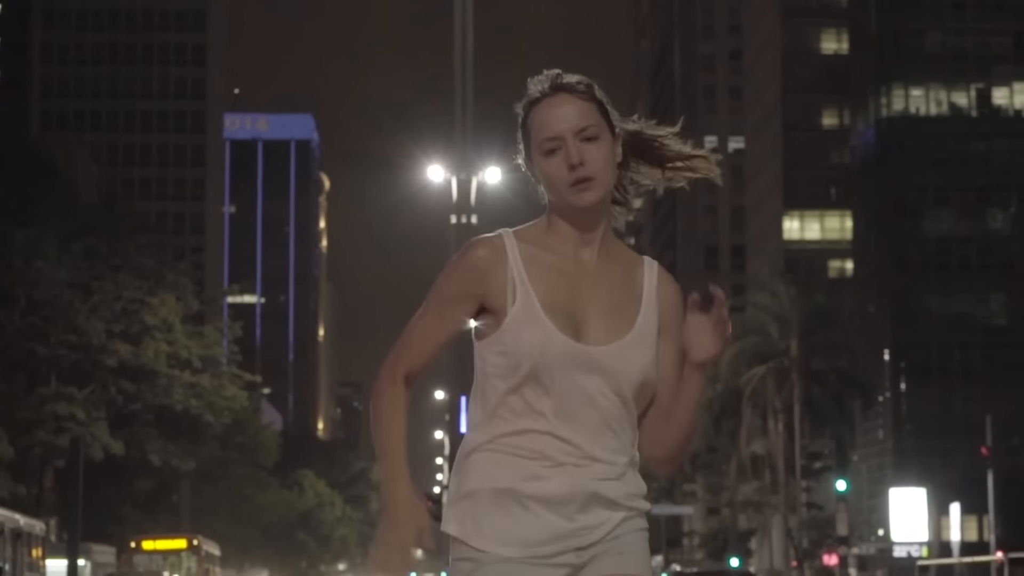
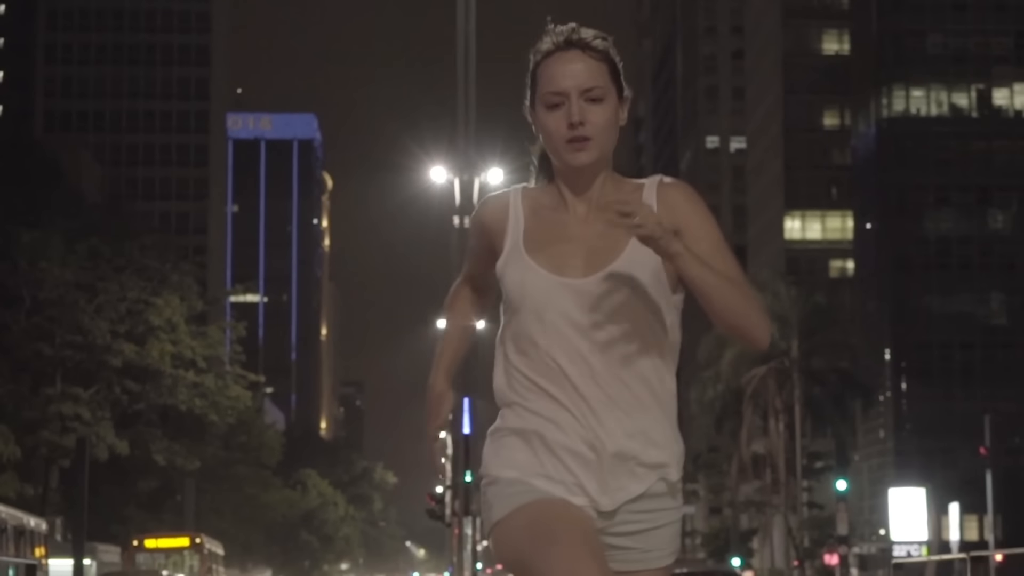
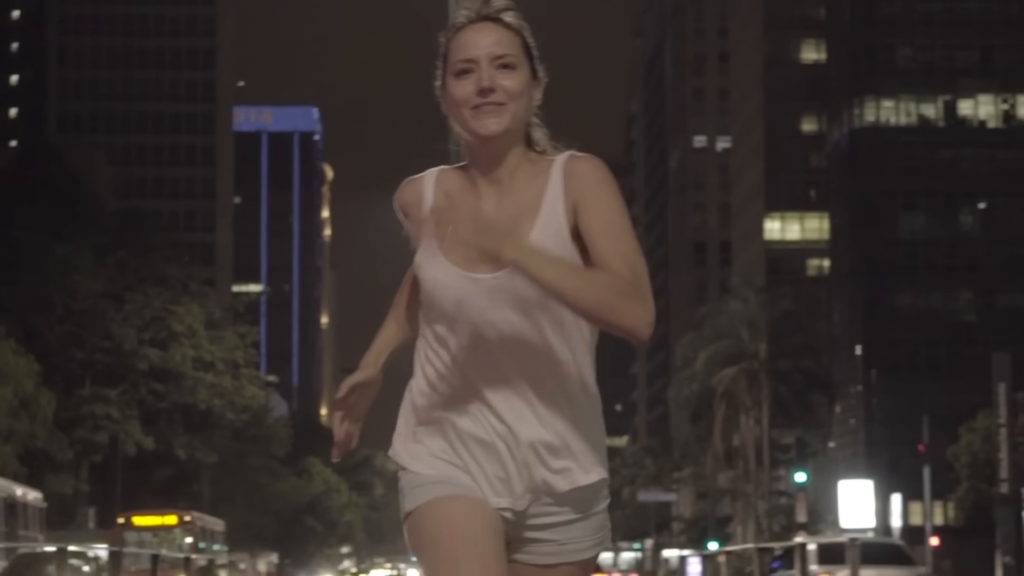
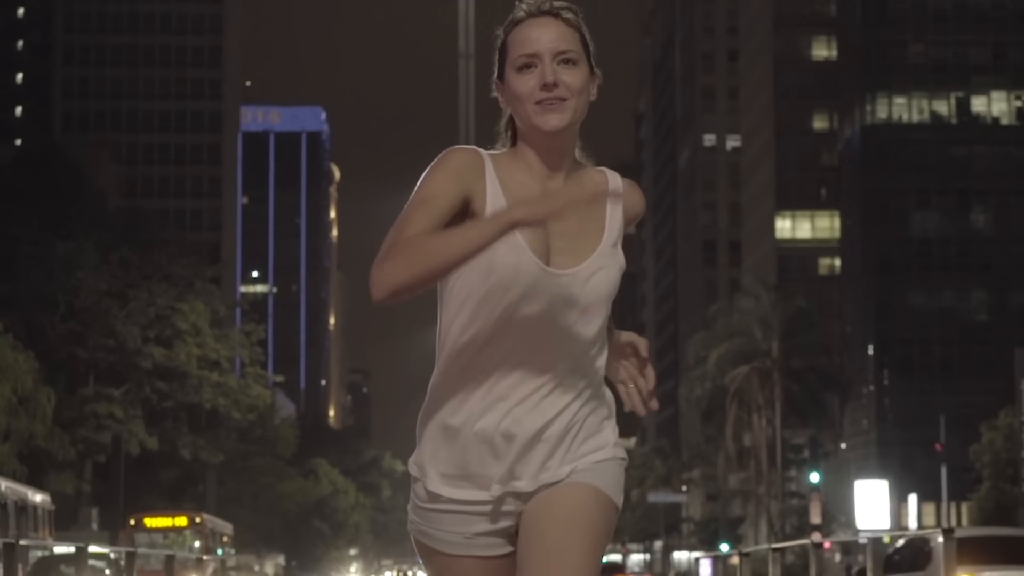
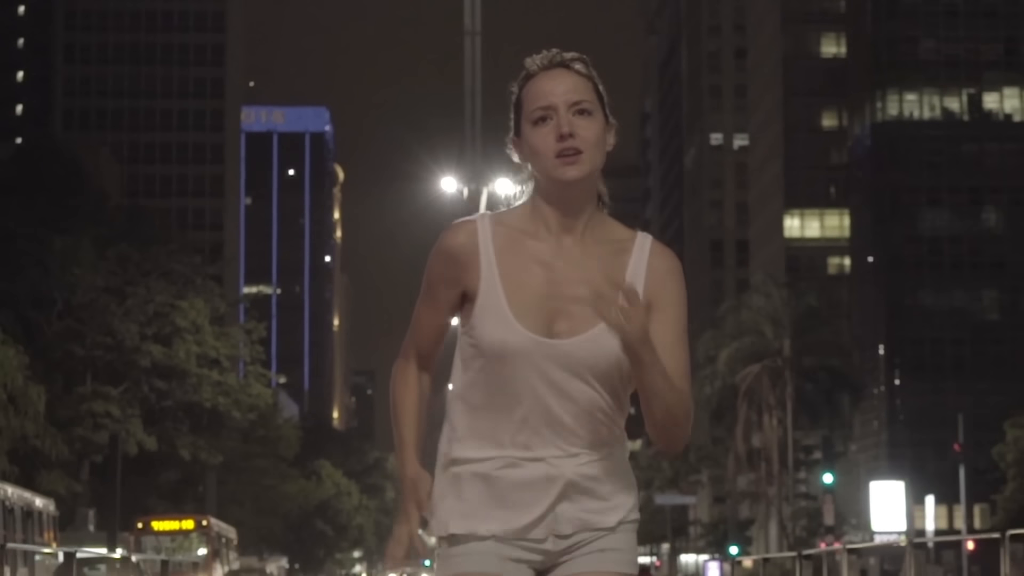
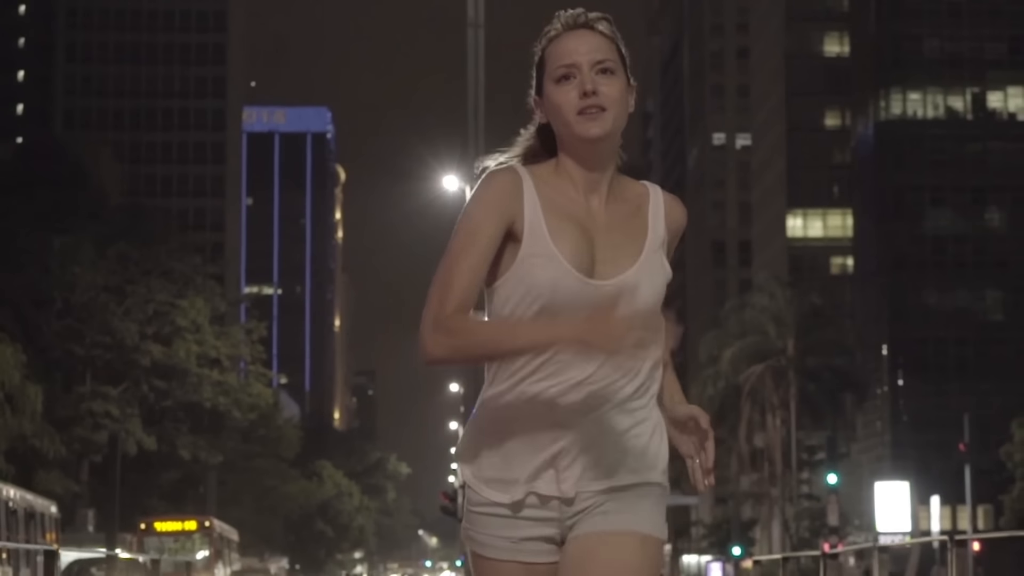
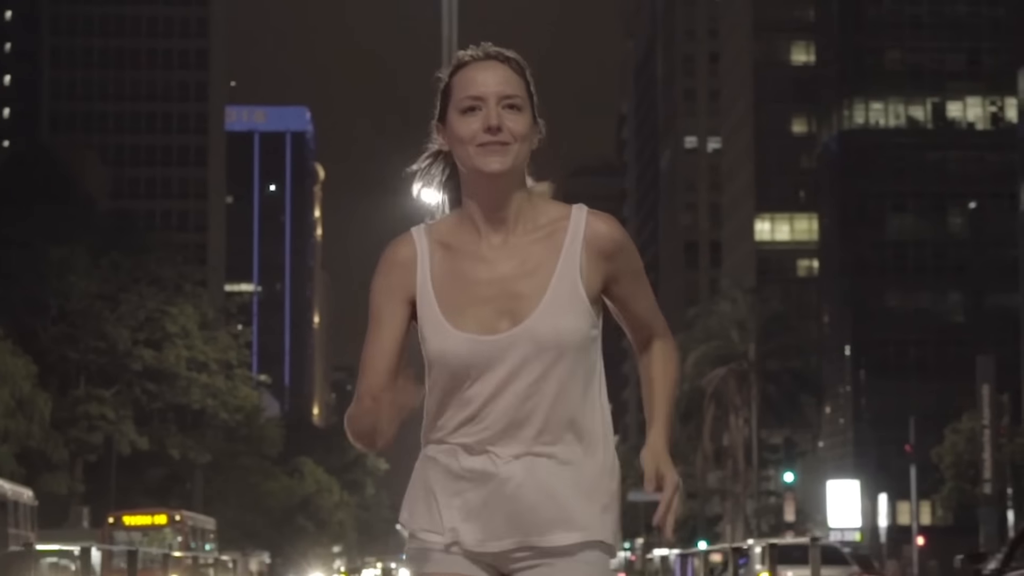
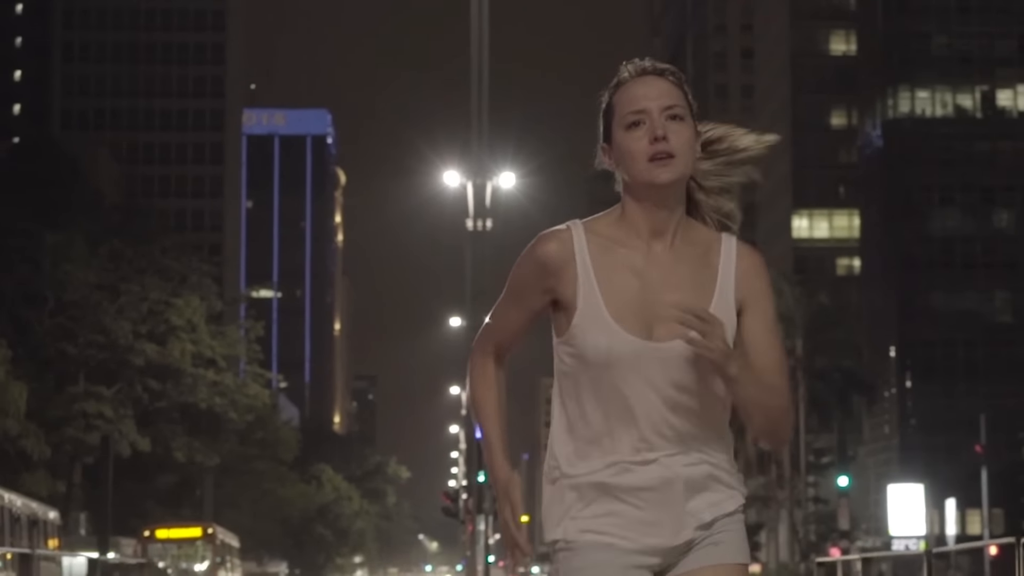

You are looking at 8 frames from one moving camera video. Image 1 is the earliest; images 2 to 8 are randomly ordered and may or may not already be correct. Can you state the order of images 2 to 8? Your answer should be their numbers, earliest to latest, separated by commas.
2, 8, 6, 5, 4, 3, 7
